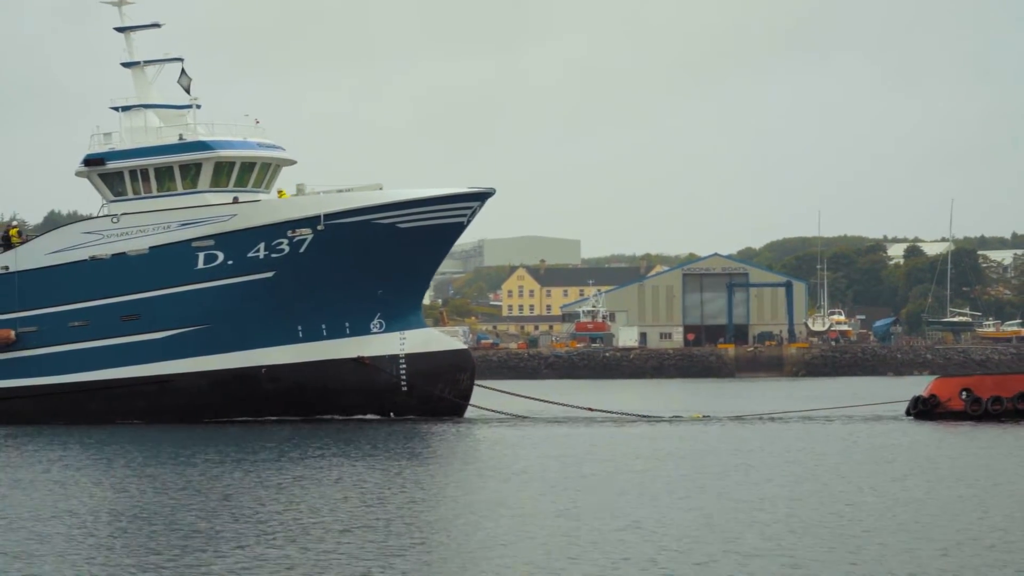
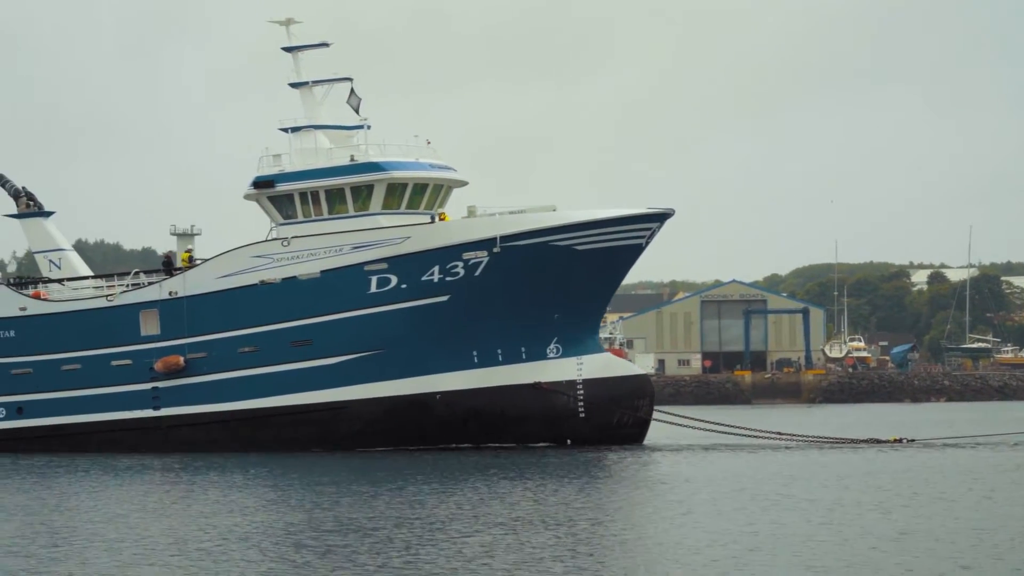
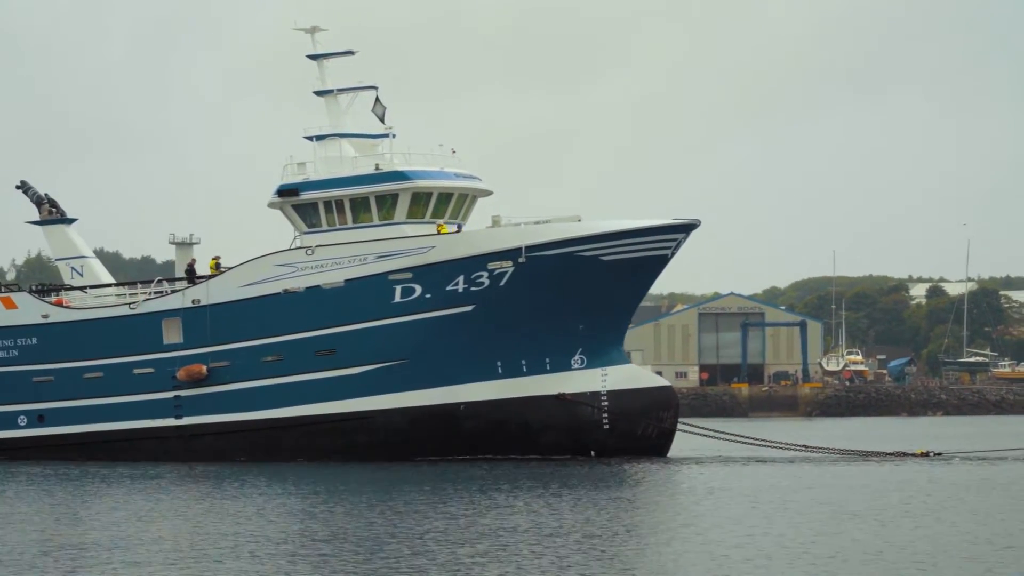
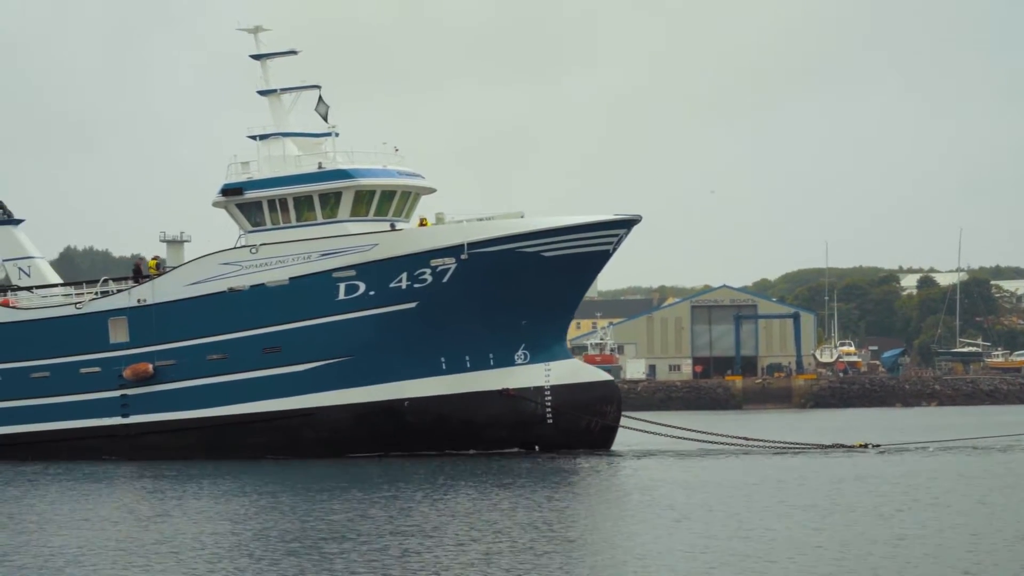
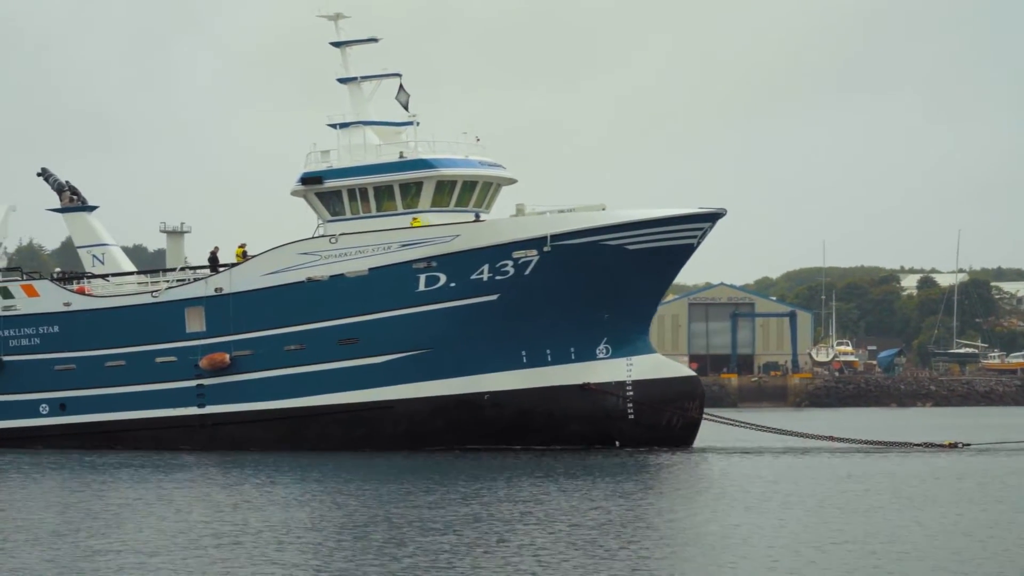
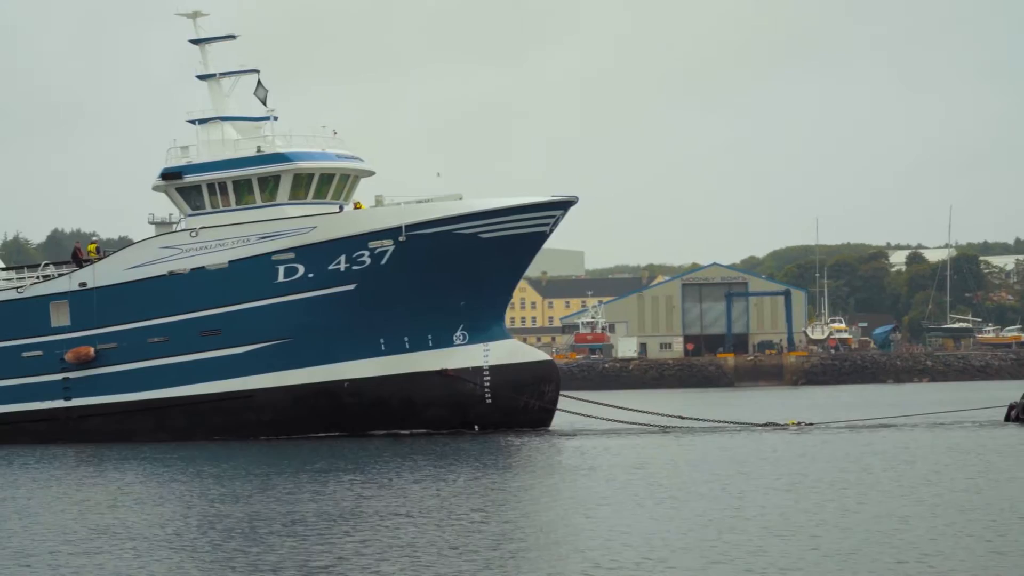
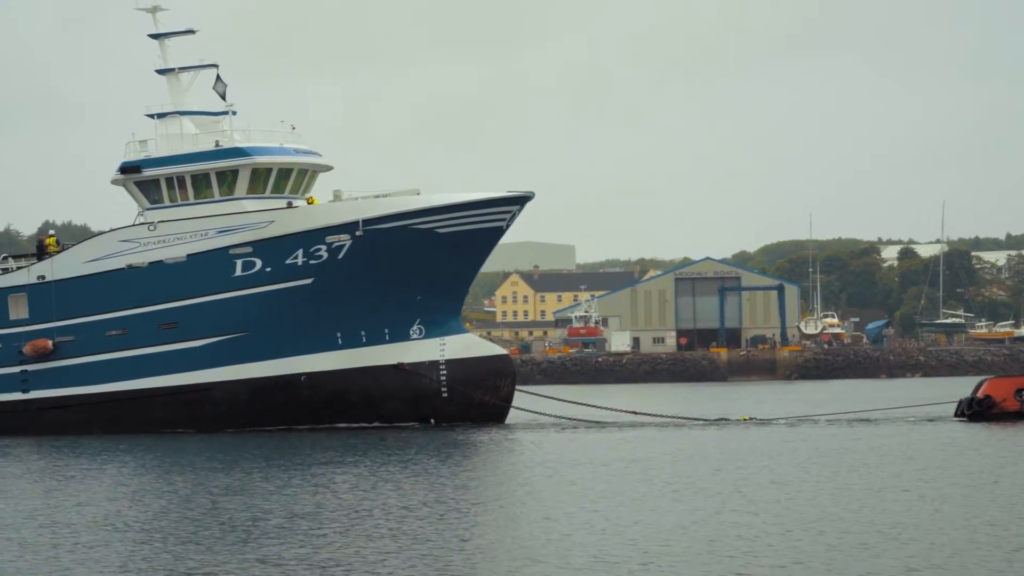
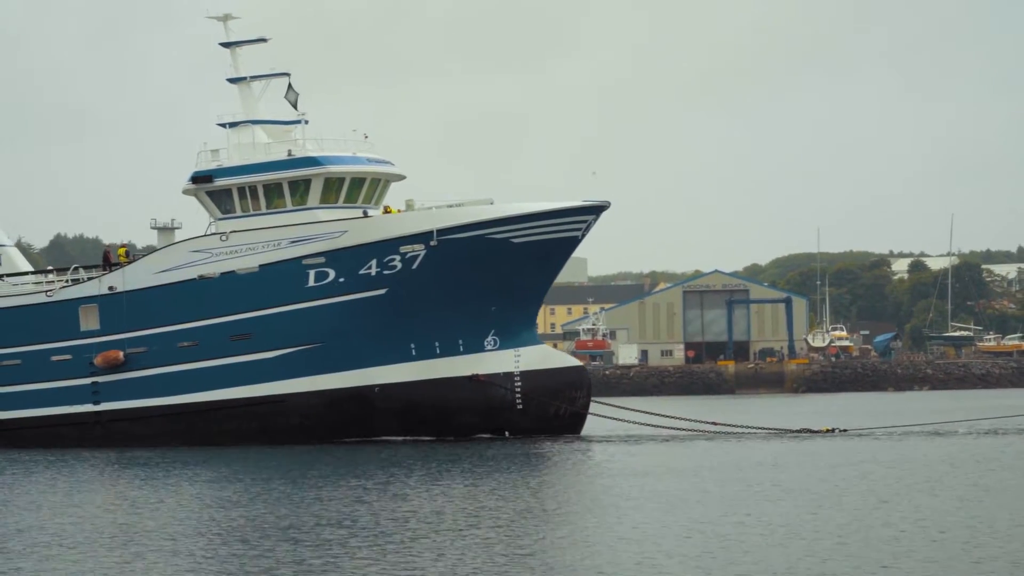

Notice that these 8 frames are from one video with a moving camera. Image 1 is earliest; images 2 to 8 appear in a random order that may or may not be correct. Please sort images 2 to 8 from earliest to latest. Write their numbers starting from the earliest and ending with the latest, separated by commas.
7, 6, 8, 4, 2, 3, 5
